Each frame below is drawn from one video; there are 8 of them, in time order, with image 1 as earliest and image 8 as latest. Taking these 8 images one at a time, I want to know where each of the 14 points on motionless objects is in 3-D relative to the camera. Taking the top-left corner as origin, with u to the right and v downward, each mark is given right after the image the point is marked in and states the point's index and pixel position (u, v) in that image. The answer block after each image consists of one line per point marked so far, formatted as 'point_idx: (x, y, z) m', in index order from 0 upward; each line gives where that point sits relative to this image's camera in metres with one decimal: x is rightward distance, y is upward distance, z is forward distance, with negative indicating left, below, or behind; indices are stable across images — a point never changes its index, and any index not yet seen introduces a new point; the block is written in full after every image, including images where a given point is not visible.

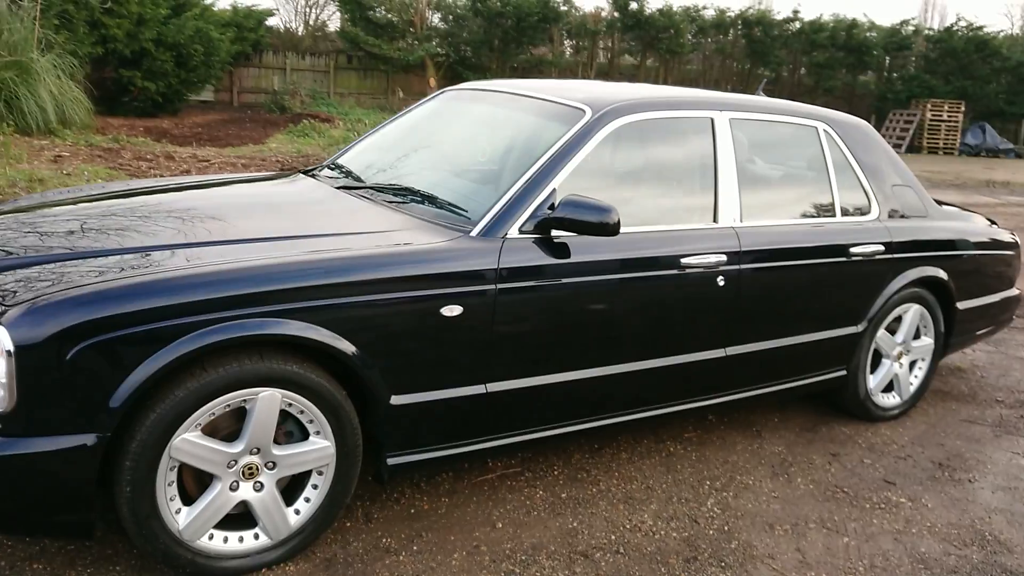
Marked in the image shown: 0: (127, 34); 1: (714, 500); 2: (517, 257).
0: (-8.3, +5.5, +18.1) m
1: (+0.8, -0.9, +3.4) m
2: (0.0, +0.1, +3.0) m
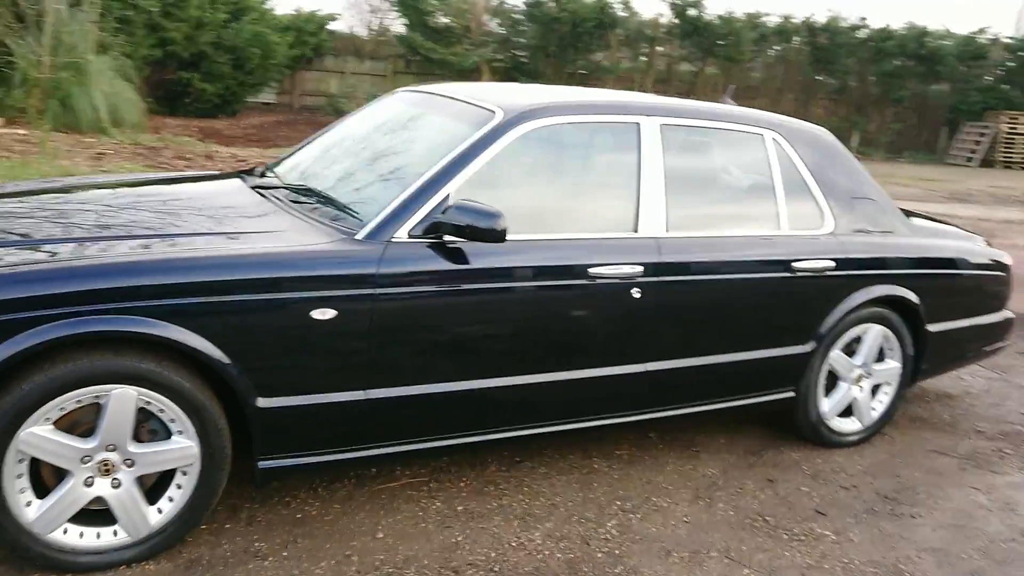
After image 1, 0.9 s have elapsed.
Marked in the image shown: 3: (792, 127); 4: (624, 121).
0: (-7.2, +5.6, +18.7) m
1: (+0.4, -0.9, +3.3) m
2: (-0.4, +0.1, +3.0) m
3: (+1.3, +0.8, +4.0) m
4: (+0.4, +0.7, +3.6) m
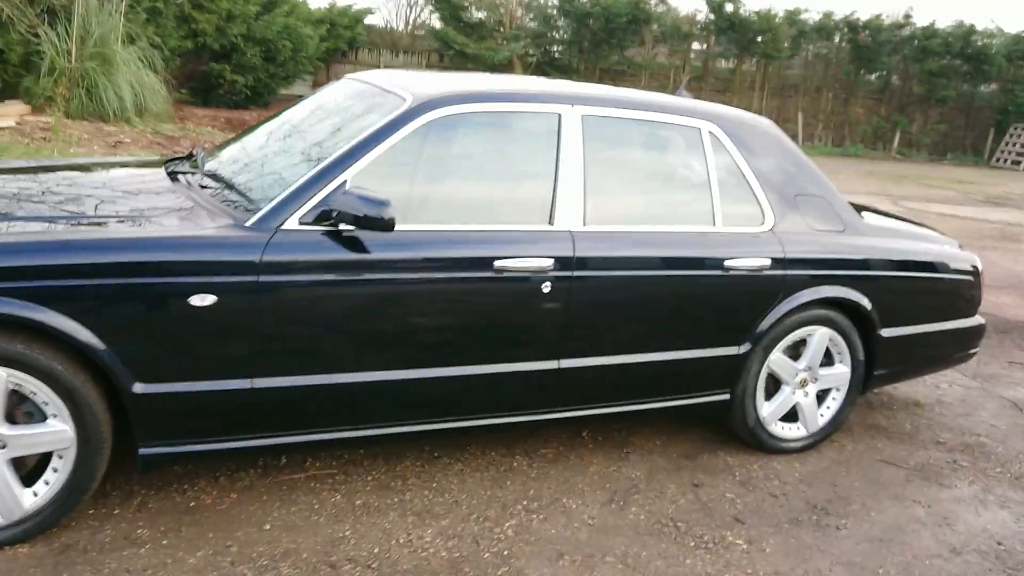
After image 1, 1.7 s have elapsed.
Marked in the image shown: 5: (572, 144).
0: (-6.6, +5.8, +18.9) m
1: (0.0, -0.9, +3.2) m
2: (-0.8, +0.1, +2.9) m
3: (+1.0, +0.8, +3.9) m
4: (+0.1, +0.7, +3.5) m
5: (+0.2, +0.6, +3.5) m
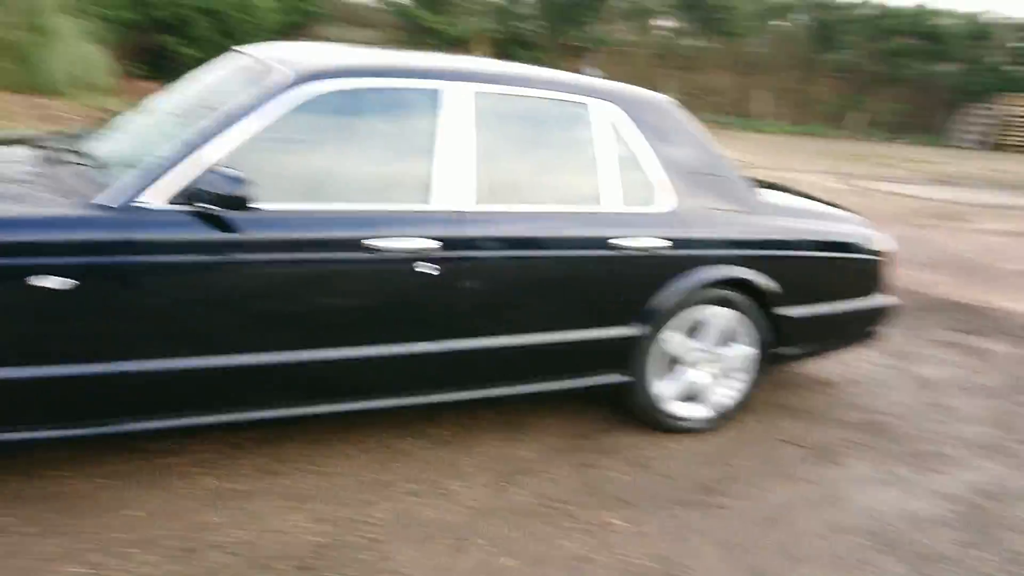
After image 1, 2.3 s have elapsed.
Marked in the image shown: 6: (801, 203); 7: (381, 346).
0: (-7.6, +6.3, +18.5) m
1: (-0.4, -0.8, +3.1) m
2: (-1.2, +0.2, +2.8) m
3: (+0.5, +0.9, +3.8) m
4: (-0.4, +0.8, +3.4) m
5: (-0.2, +0.7, +3.4) m
6: (+1.5, +0.4, +4.4) m
7: (-0.5, -0.2, +3.3) m
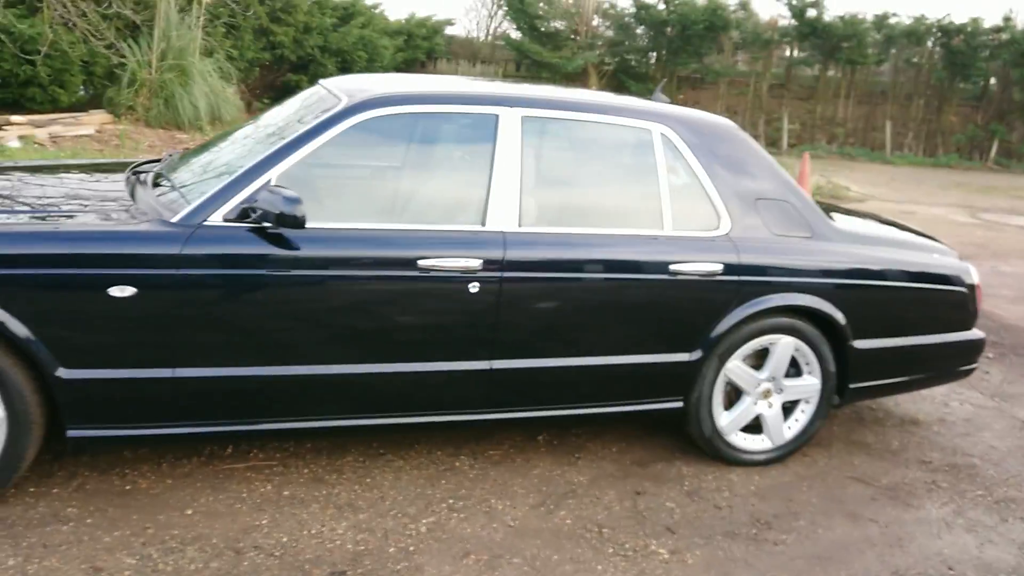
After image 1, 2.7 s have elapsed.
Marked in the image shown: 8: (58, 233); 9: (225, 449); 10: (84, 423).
0: (-5.1, +5.8, +19.6) m
1: (-0.3, -0.9, +3.2) m
2: (-1.1, +0.2, +3.0) m
3: (+0.8, +0.8, +3.8) m
4: (-0.1, +0.7, +3.5) m
5: (0.0, +0.6, +3.5) m
6: (+1.8, +0.3, +4.2) m
7: (-0.3, -0.3, +3.4) m
8: (-1.6, +0.2, +2.9) m
9: (-1.2, -0.7, +3.6) m
10: (-1.6, -0.5, +3.1) m
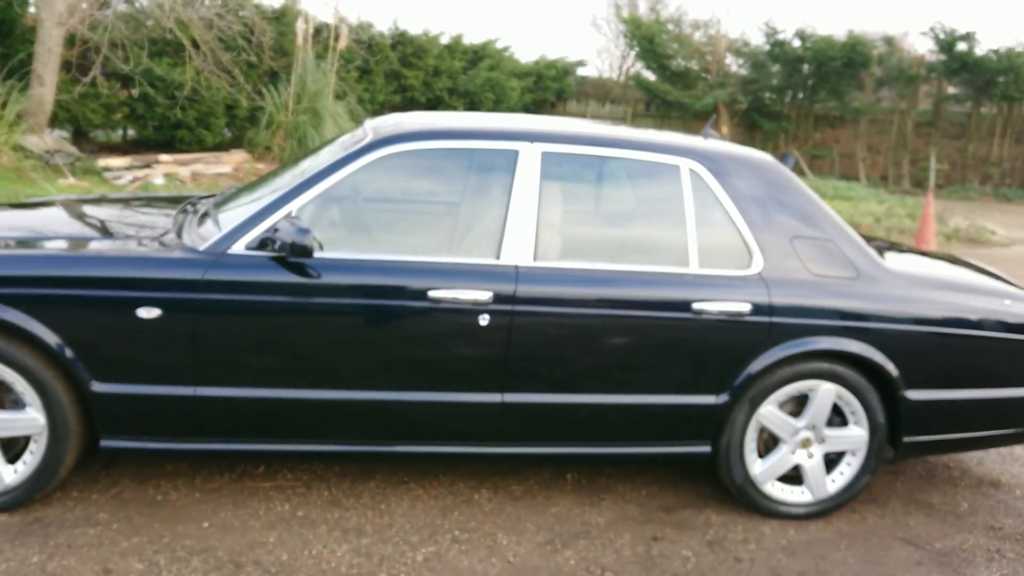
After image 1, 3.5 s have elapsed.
0: (-2.1, +5.0, +20.5) m
1: (-0.3, -1.0, +3.2) m
2: (-1.1, +0.1, +3.2) m
3: (+0.9, +0.6, +3.7) m
4: (0.0, +0.6, +3.6) m
5: (+0.1, +0.5, +3.5) m
6: (+2.0, +0.1, +3.9) m
7: (-0.3, -0.4, +3.4) m
8: (-1.6, +0.1, +3.2) m
9: (-1.1, -0.8, +3.8) m
10: (-1.5, -0.6, +3.3) m
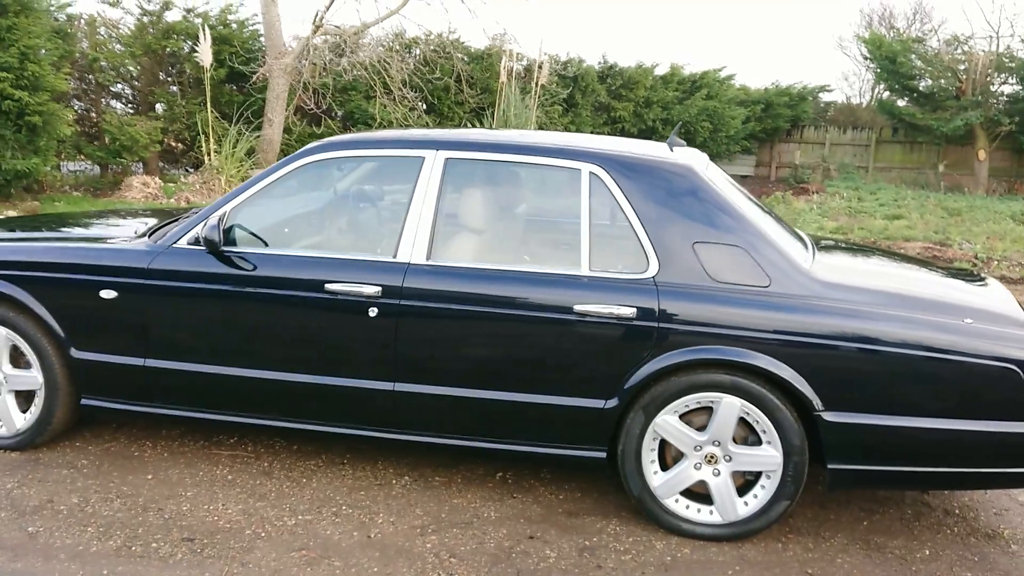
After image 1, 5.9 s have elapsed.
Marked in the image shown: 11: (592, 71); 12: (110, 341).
0: (+3.0, +4.3, +20.7) m
1: (-0.8, -1.0, +3.5) m
2: (-1.5, +0.1, +3.8) m
3: (+0.5, +0.6, +3.7) m
4: (-0.4, +0.6, +3.8) m
5: (-0.3, +0.5, +3.7) m
6: (+1.6, 0.0, +3.5) m
7: (-0.7, -0.4, +3.7) m
8: (-2.0, +0.2, +4.0) m
9: (-1.5, -0.8, +4.3) m
10: (-2.0, -0.5, +4.0) m
11: (+1.9, +5.1, +19.7) m
12: (-1.9, -0.3, +3.9) m
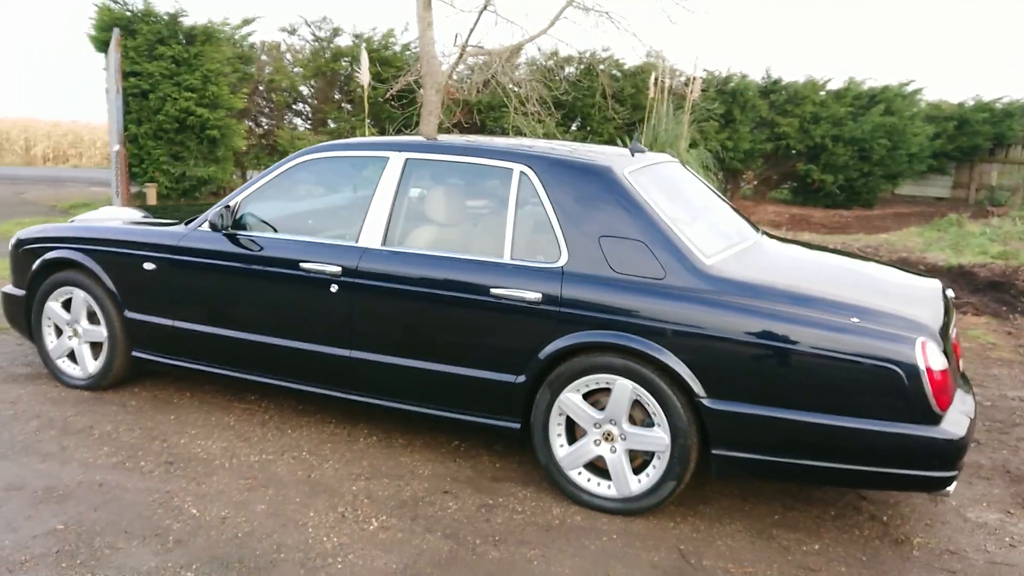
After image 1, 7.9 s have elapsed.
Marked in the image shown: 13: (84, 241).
0: (+6.8, +3.7, +20.1) m
1: (-1.2, -0.8, +4.2) m
2: (-1.7, +0.3, +4.7) m
3: (+0.3, +0.6, +4.0) m
4: (-0.6, +0.7, +4.4) m
5: (-0.6, +0.5, +4.3) m
6: (+1.2, 0.0, +3.6) m
7: (-1.0, -0.3, +4.4) m
8: (-2.2, +0.3, +4.9) m
9: (-1.6, -0.7, +5.1) m
10: (-2.1, -0.4, +4.9) m
11: (+5.6, +4.6, +19.4) m
12: (-2.0, -0.1, +4.8) m
13: (-2.5, +0.3, +5.0) m
